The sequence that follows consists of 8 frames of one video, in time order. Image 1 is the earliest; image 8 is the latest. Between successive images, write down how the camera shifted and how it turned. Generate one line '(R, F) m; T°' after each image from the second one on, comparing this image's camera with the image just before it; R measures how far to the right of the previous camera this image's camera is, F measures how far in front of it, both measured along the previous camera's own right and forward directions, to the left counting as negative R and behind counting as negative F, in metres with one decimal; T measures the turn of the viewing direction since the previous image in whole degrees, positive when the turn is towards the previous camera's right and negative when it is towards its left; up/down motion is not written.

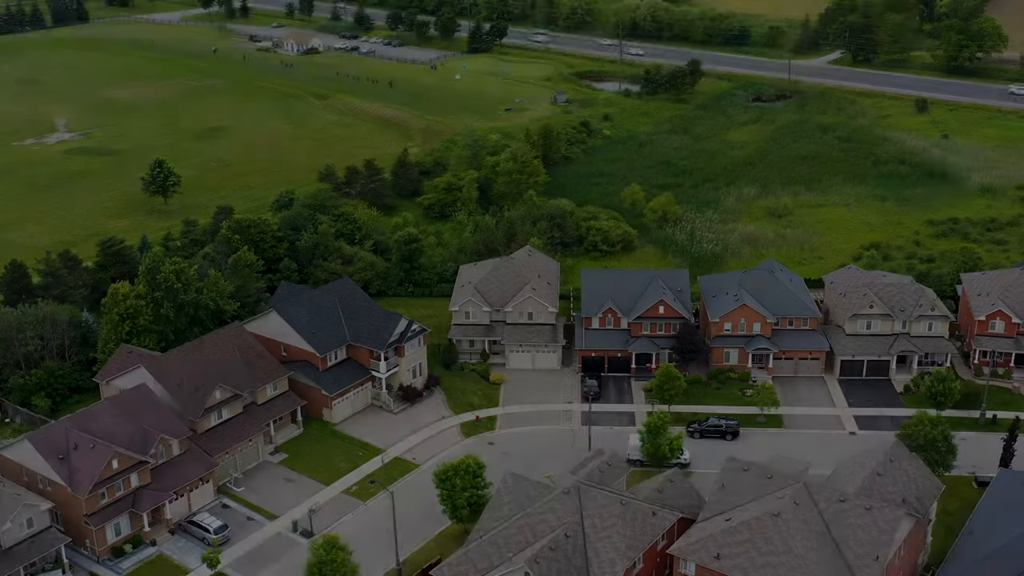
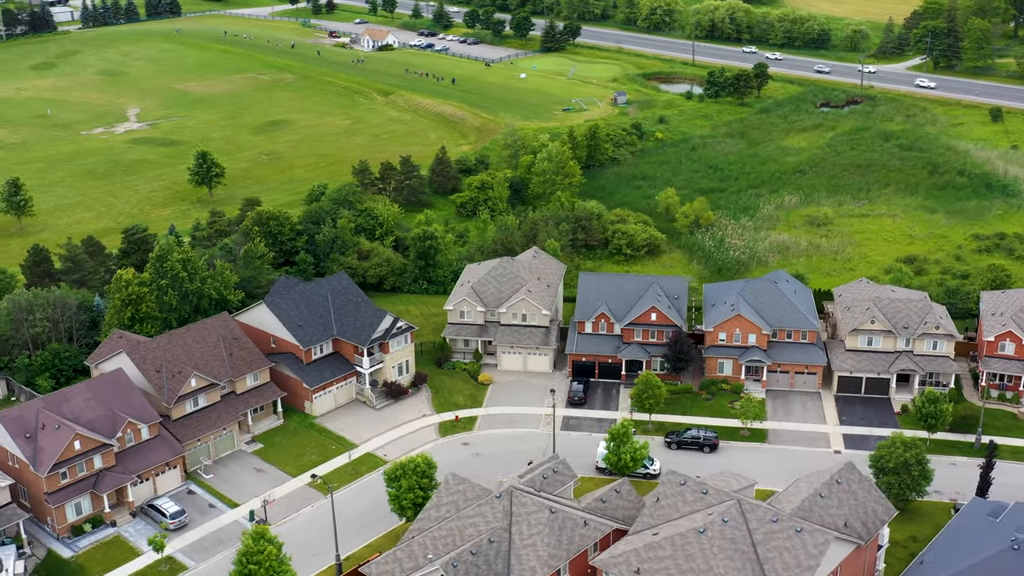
(+7.4, +0.6) m; -6°
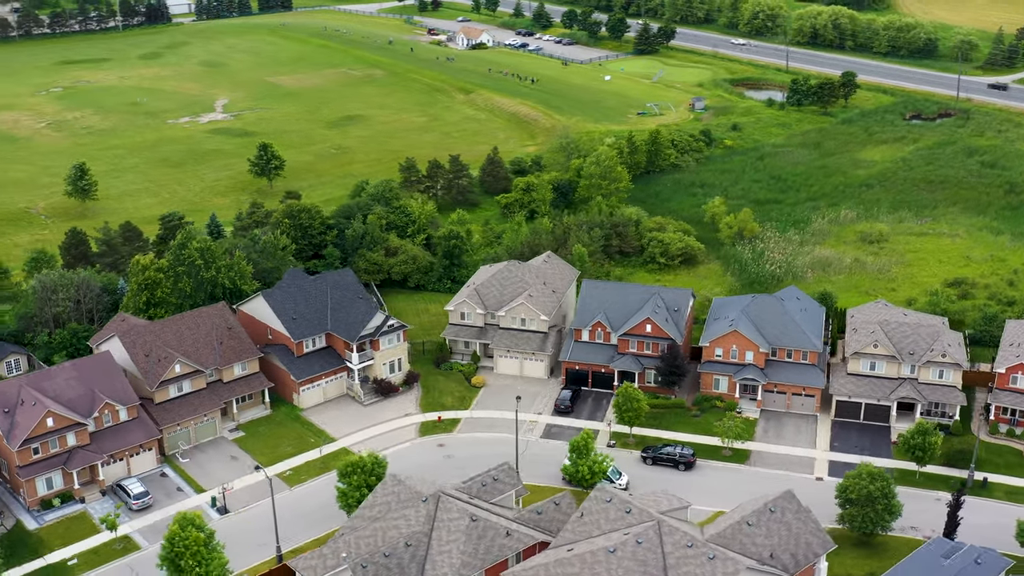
(+8.5, +0.8) m; -7°
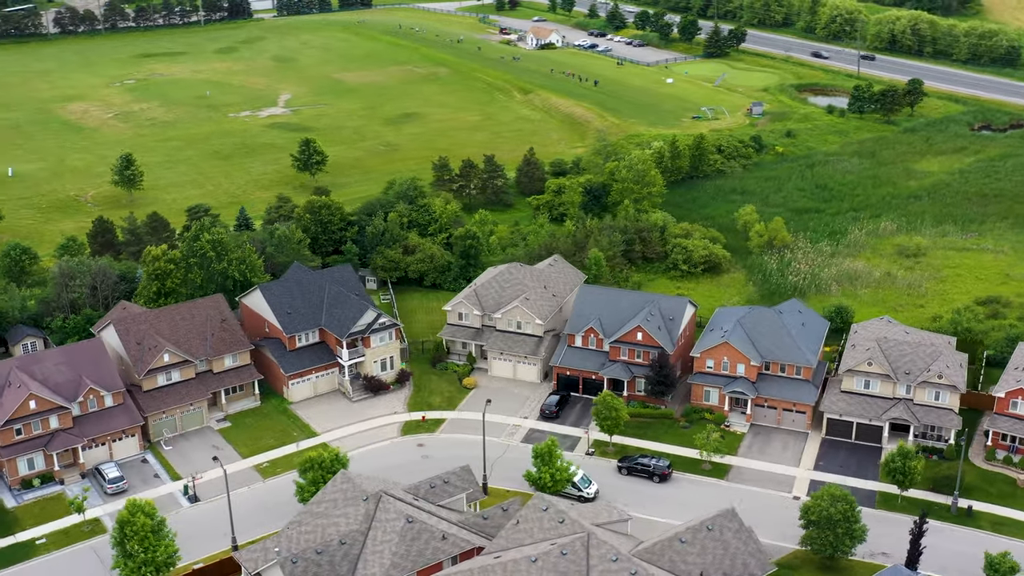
(+6.6, +0.6) m; -5°
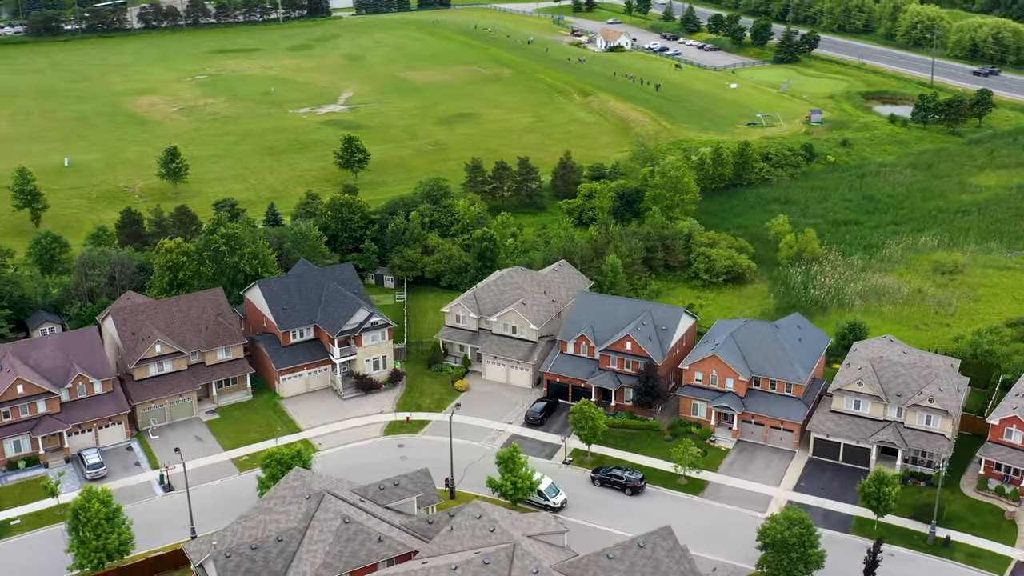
(+6.6, +0.7) m; -5°
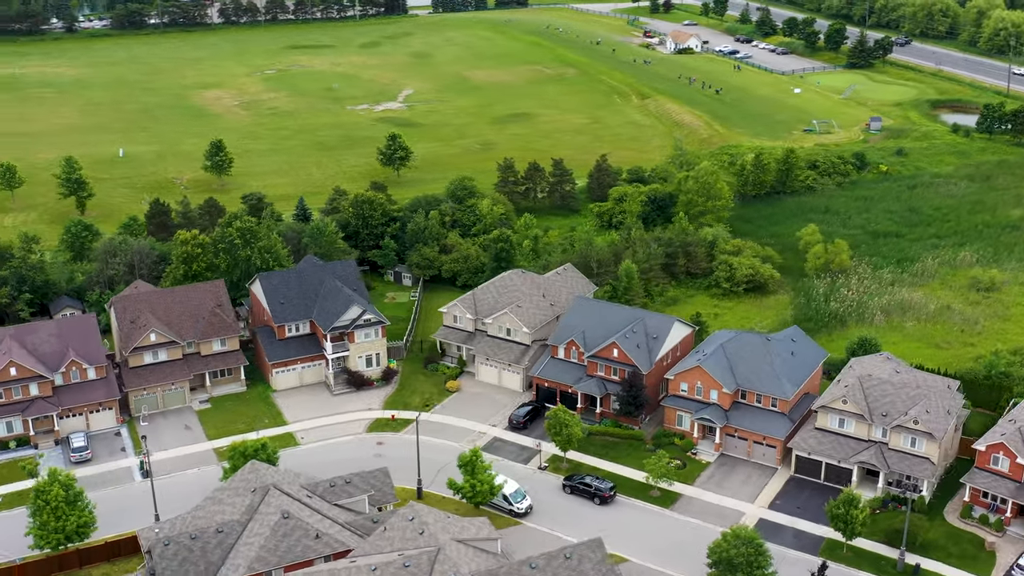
(+6.6, +0.6) m; -5°
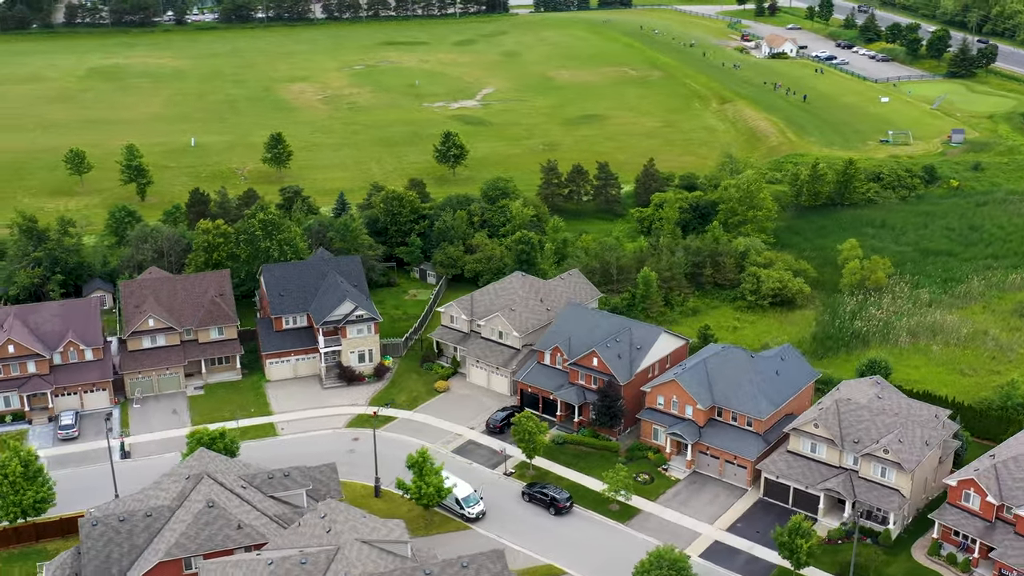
(+8.7, +1.0) m; -7°
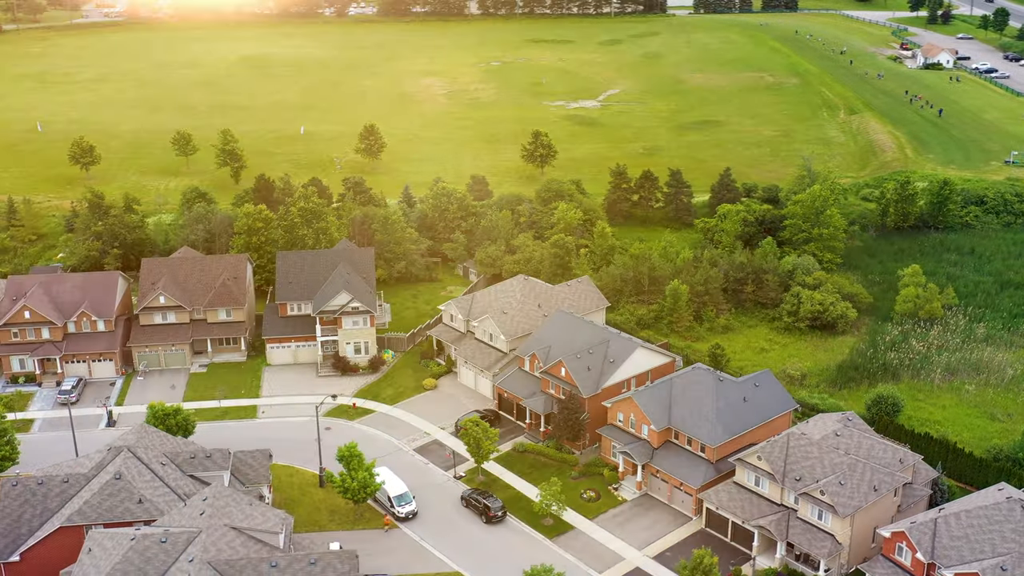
(+13.0, +2.0) m; -10°
